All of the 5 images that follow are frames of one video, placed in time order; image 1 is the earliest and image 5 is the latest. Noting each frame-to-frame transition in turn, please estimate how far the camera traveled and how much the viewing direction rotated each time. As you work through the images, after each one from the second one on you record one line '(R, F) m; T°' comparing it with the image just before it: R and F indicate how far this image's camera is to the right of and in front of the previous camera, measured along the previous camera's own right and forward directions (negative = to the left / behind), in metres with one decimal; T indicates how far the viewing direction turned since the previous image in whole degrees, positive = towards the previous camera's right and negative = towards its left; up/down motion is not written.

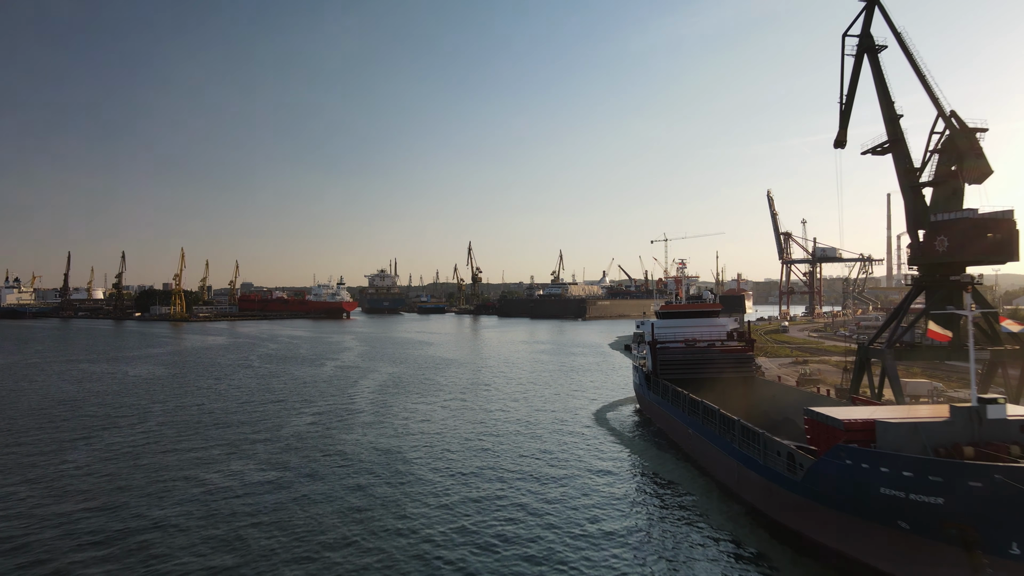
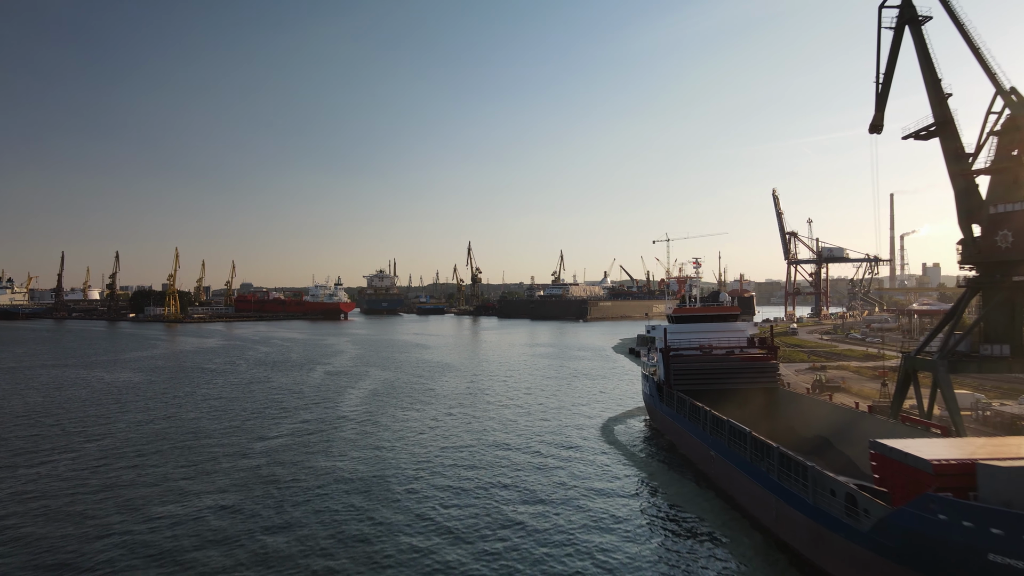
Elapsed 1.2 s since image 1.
(+0.1, +1.6) m; 0°
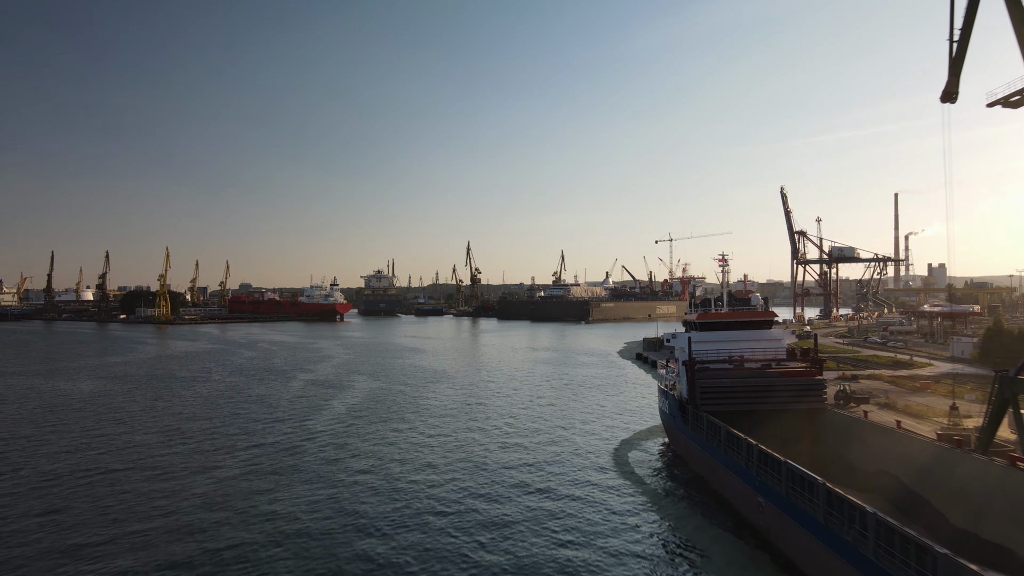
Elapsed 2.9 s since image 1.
(+0.1, +2.4) m; 0°
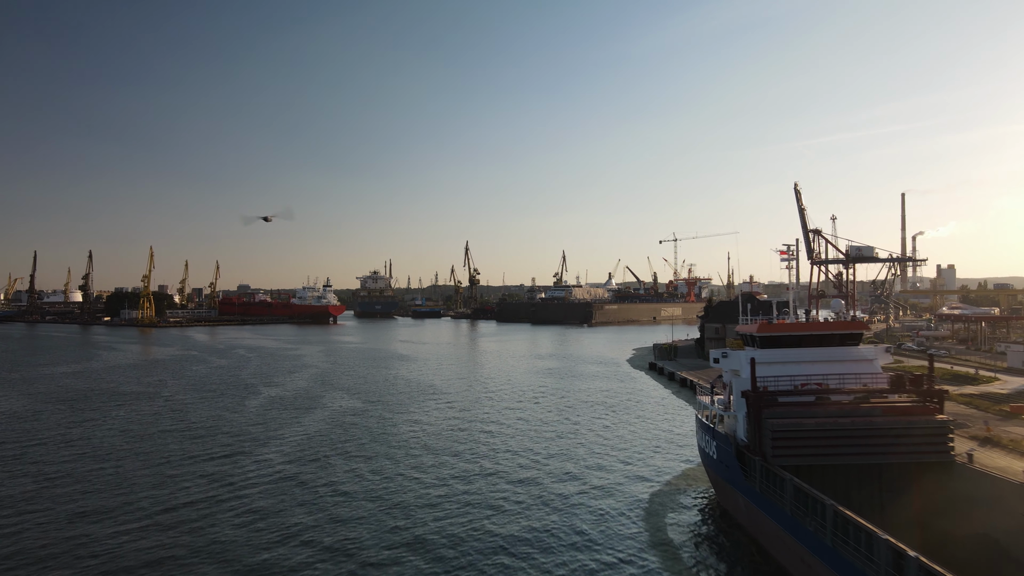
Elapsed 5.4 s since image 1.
(+0.1, +3.9) m; 0°
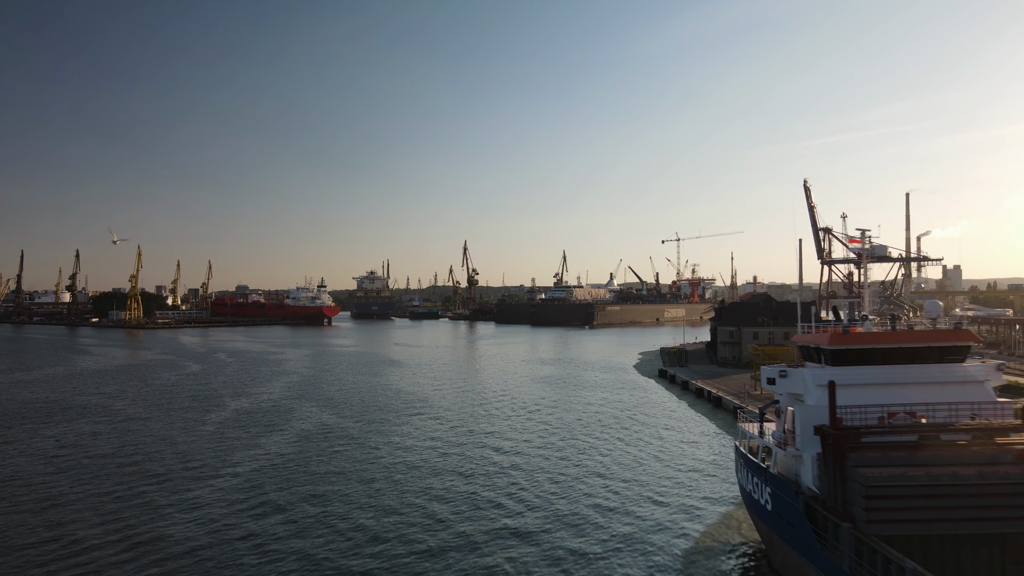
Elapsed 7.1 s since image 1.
(+0.1, +2.6) m; 0°
